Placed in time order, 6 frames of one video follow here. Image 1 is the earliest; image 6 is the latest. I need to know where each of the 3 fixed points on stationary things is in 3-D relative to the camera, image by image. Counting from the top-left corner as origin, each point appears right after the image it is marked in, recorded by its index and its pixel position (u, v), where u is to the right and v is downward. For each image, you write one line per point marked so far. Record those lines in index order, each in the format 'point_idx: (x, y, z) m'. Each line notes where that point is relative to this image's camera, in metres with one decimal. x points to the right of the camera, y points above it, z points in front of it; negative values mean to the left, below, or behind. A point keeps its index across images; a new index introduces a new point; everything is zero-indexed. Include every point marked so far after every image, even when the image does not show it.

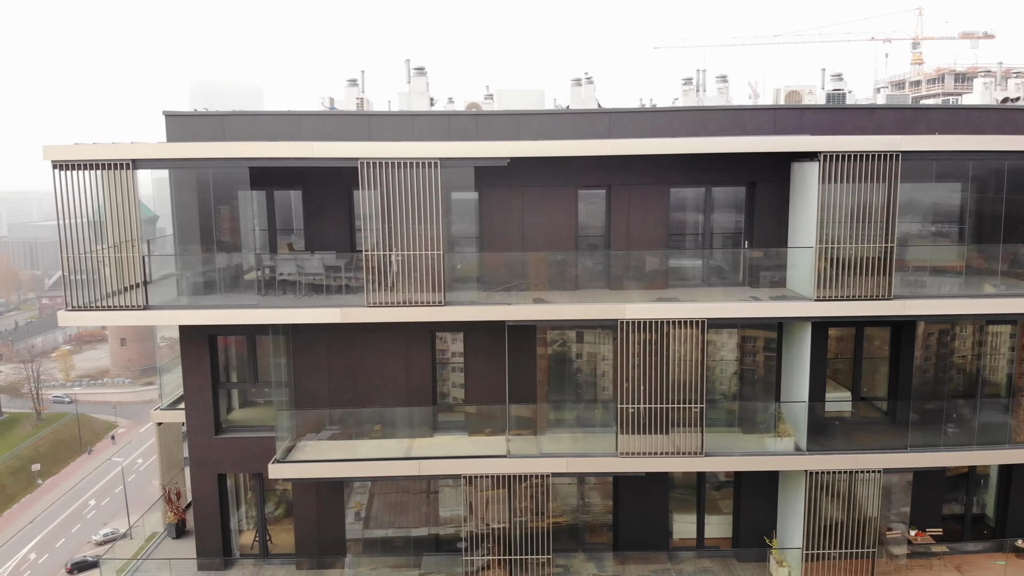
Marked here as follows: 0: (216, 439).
0: (-5.2, -2.6, +12.6) m
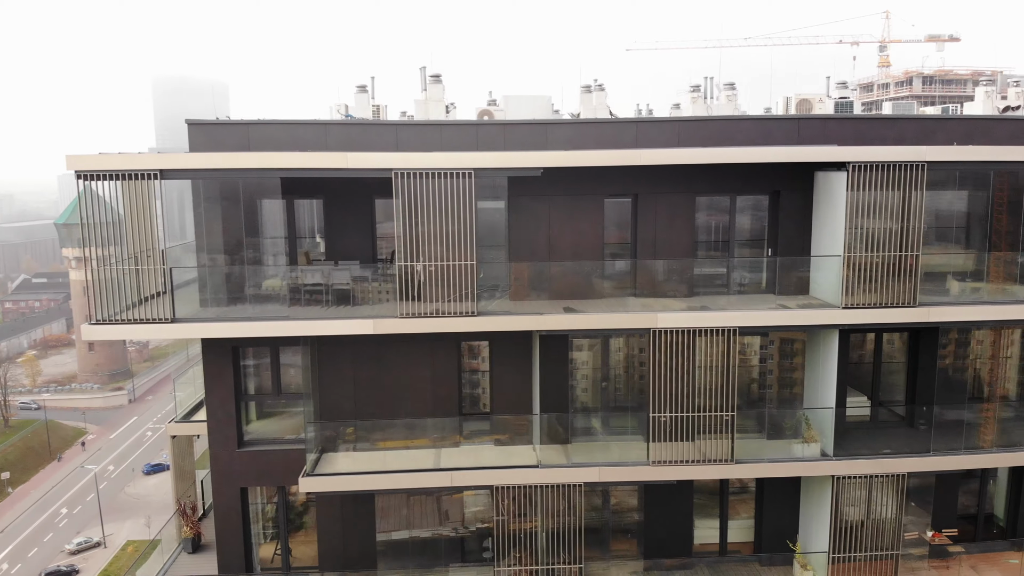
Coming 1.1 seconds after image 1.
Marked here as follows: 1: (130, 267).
0: (-4.7, -2.8, +12.4) m
1: (-5.9, +0.3, +11.1) m
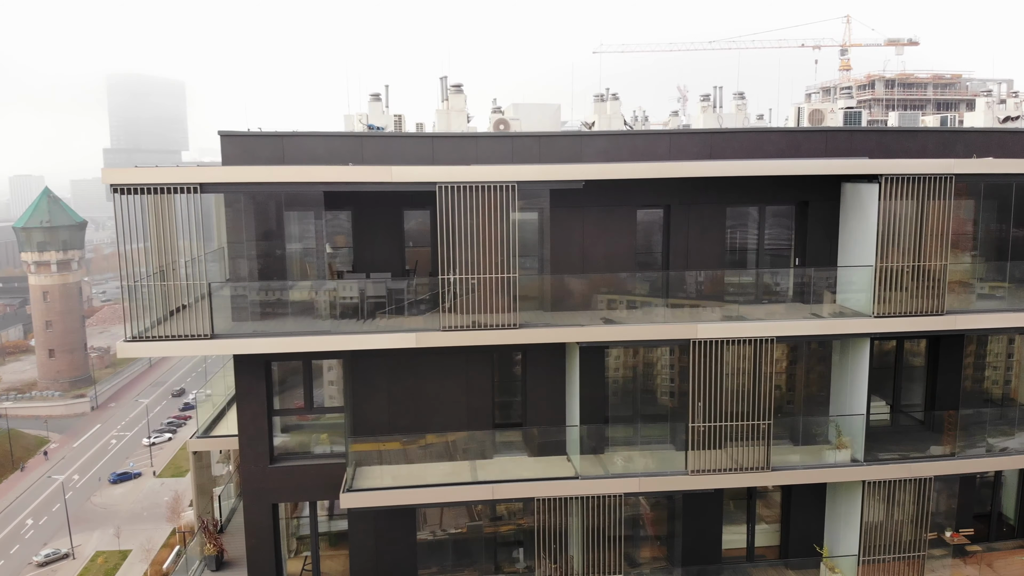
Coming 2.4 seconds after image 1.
0: (-4.1, -3.1, +12.2) m
1: (-5.2, 0.0, +10.8) m
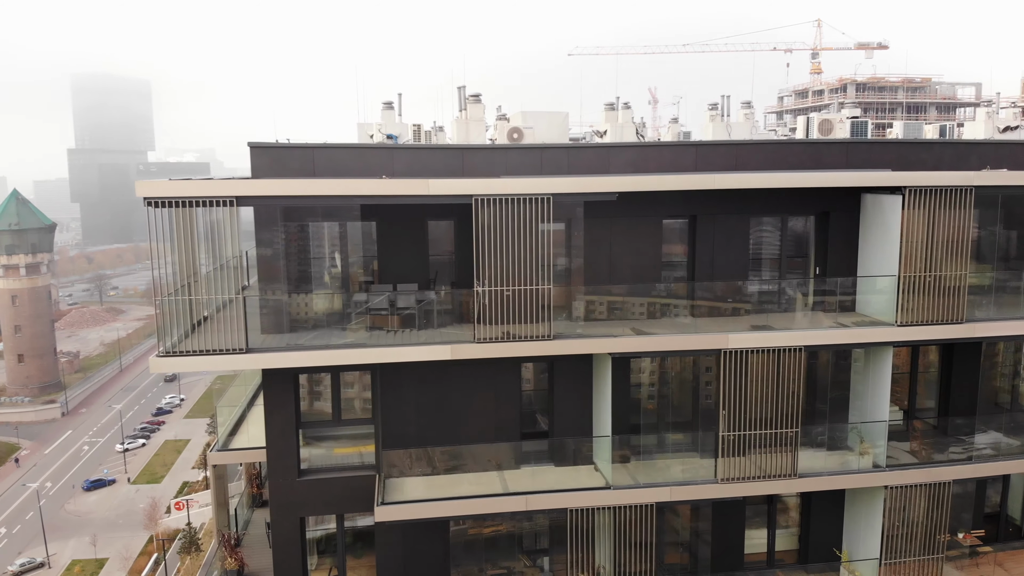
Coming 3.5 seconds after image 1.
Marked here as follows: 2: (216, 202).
0: (-3.6, -3.3, +12.1) m
1: (-4.7, -0.2, +10.7) m
2: (-4.4, +1.3, +10.6) m
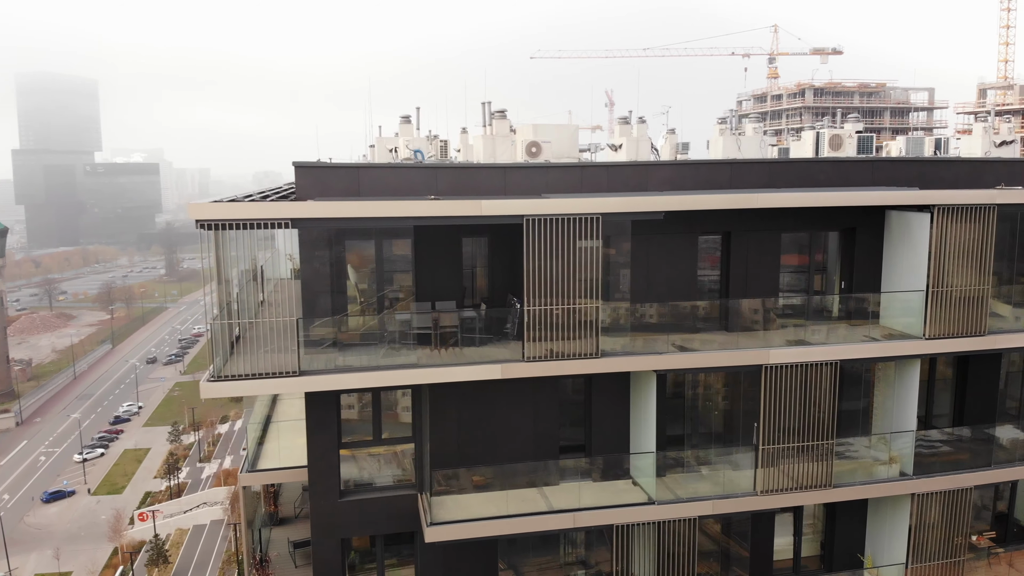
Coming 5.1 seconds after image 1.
0: (-2.9, -3.6, +12.0) m
1: (-3.9, -0.5, +10.6) m
2: (-3.6, +0.9, +10.5) m
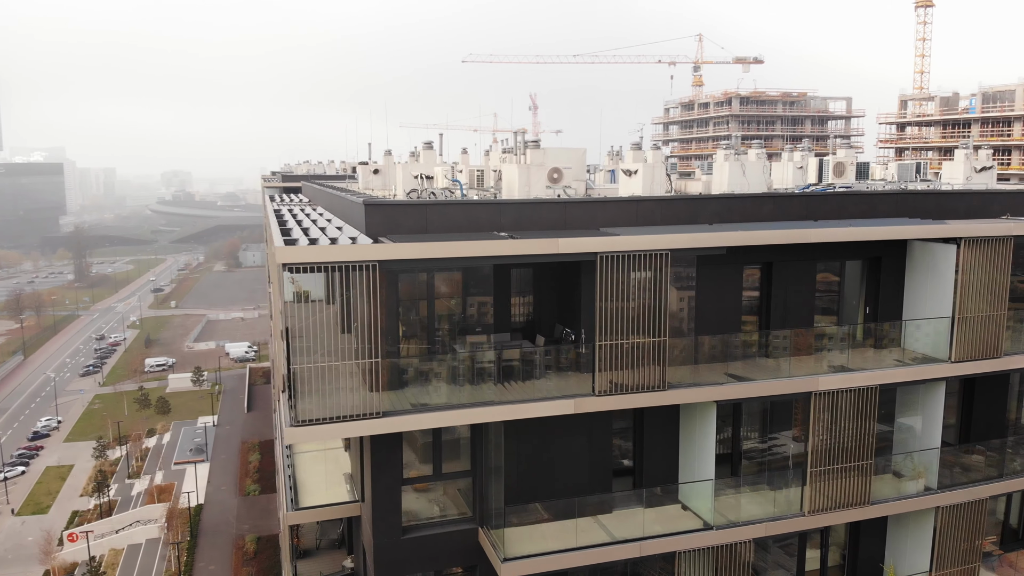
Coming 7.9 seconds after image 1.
0: (-1.8, -4.2, +12.0) m
1: (-2.8, -1.1, +10.5) m
2: (-2.5, +0.3, +10.4) m
